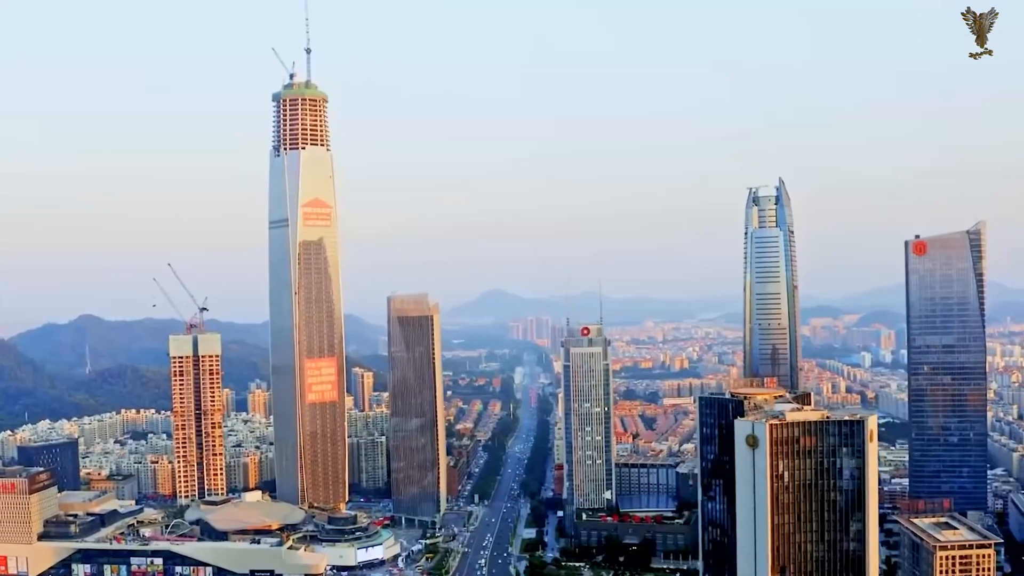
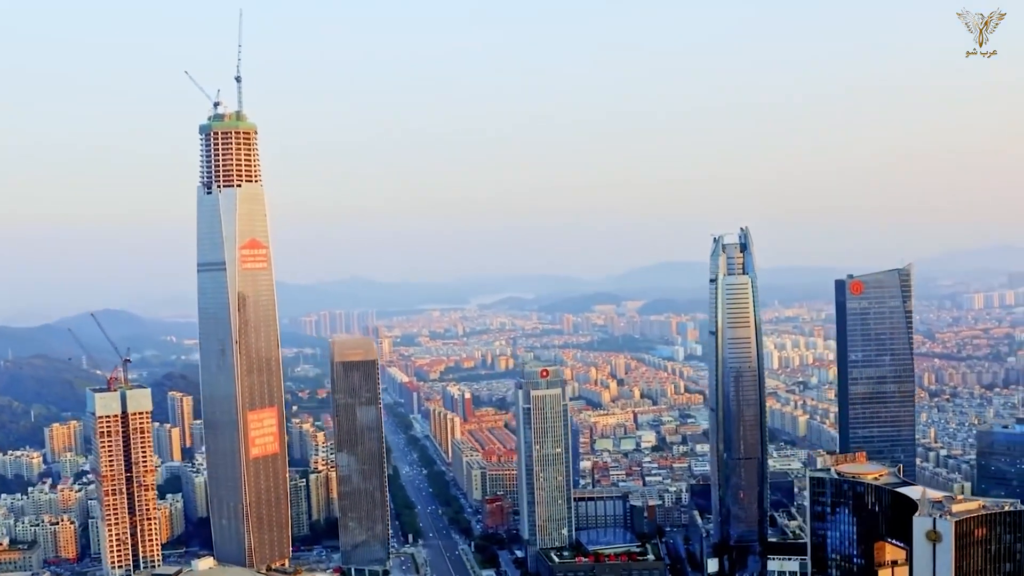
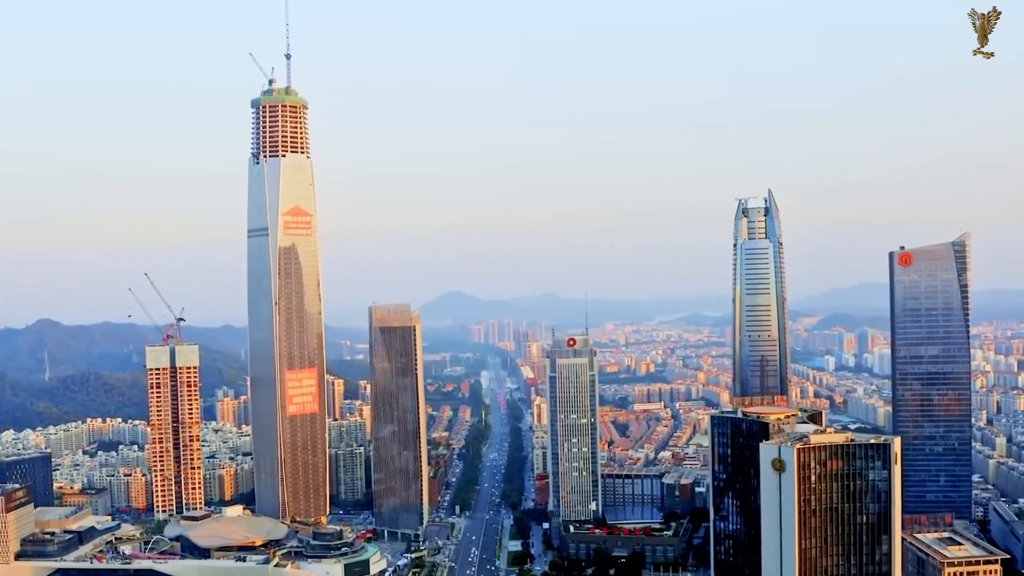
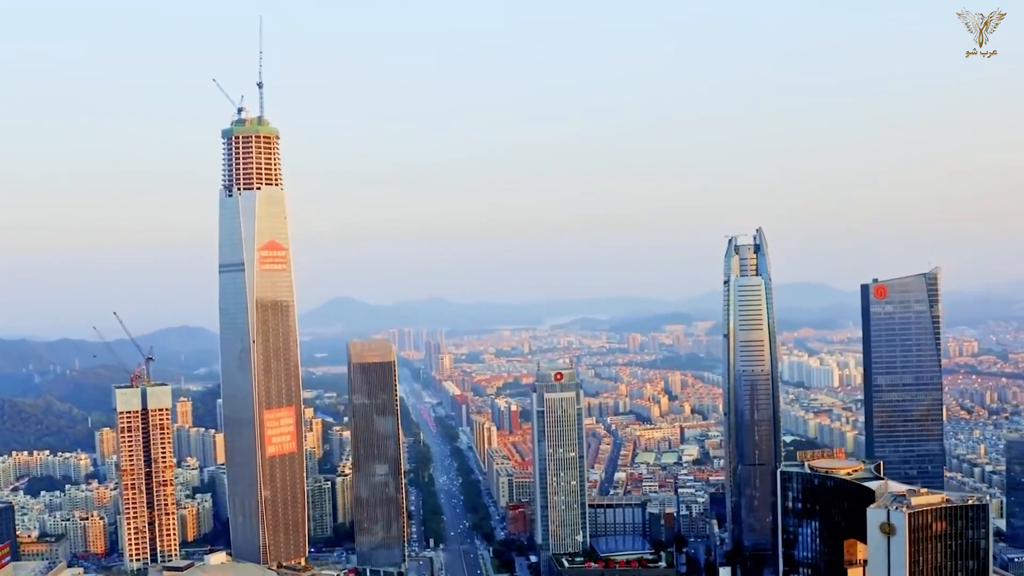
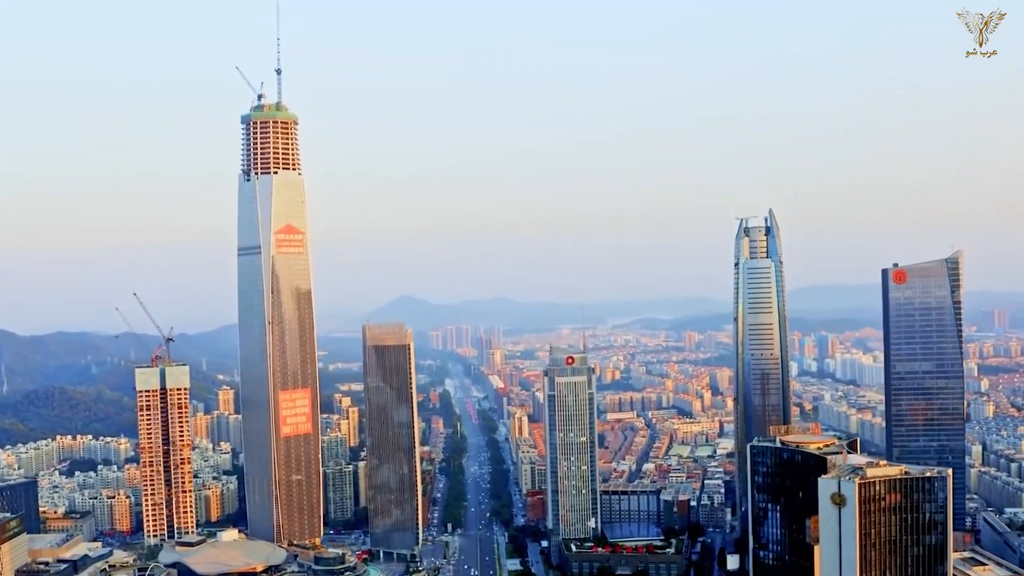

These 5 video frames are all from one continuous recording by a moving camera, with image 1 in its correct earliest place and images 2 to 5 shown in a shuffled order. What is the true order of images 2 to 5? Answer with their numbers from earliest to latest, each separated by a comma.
3, 5, 4, 2
